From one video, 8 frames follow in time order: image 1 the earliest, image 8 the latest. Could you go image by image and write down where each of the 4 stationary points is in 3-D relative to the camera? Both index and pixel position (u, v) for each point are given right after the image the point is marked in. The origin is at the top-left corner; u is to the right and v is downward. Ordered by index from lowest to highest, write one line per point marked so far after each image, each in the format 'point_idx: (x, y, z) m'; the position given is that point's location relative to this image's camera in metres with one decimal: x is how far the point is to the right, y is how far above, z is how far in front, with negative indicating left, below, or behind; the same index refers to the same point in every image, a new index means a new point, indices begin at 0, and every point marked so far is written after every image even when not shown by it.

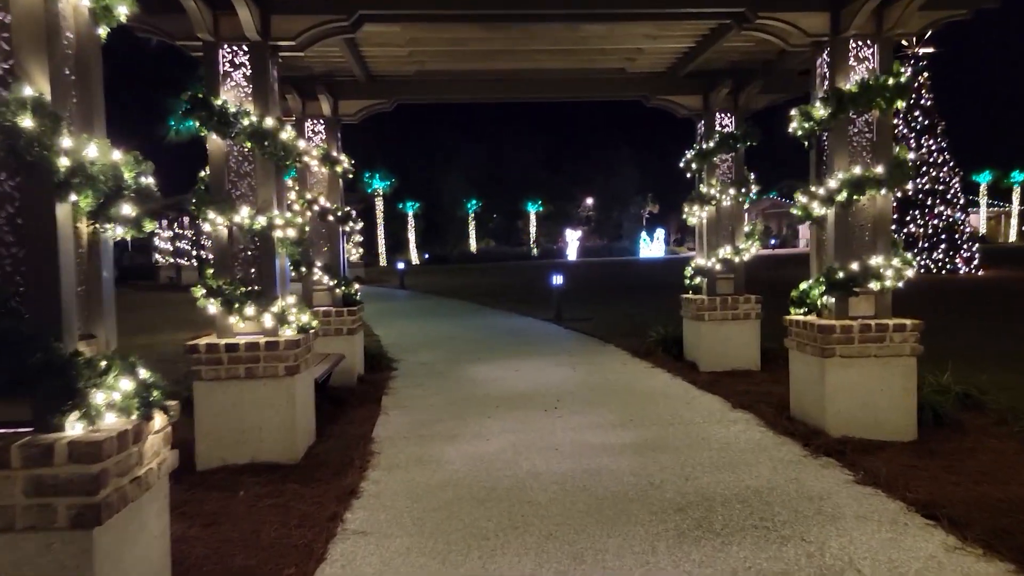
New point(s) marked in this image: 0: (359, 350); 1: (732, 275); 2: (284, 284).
0: (-1.6, -0.7, +9.2) m
1: (+2.3, +0.1, +9.2) m
2: (-1.6, 0.0, +6.2) m
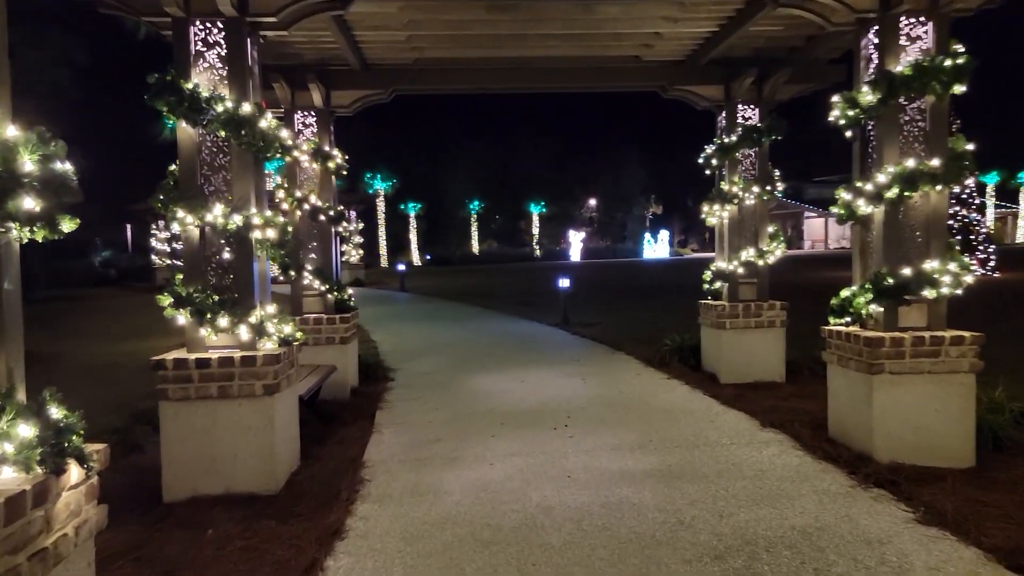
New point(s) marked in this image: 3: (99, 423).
0: (-1.5, -0.7, +8.5) m
1: (+2.3, +0.1, +8.5) m
2: (-1.5, 0.0, +5.5) m
3: (-3.2, -1.0, +6.8) m
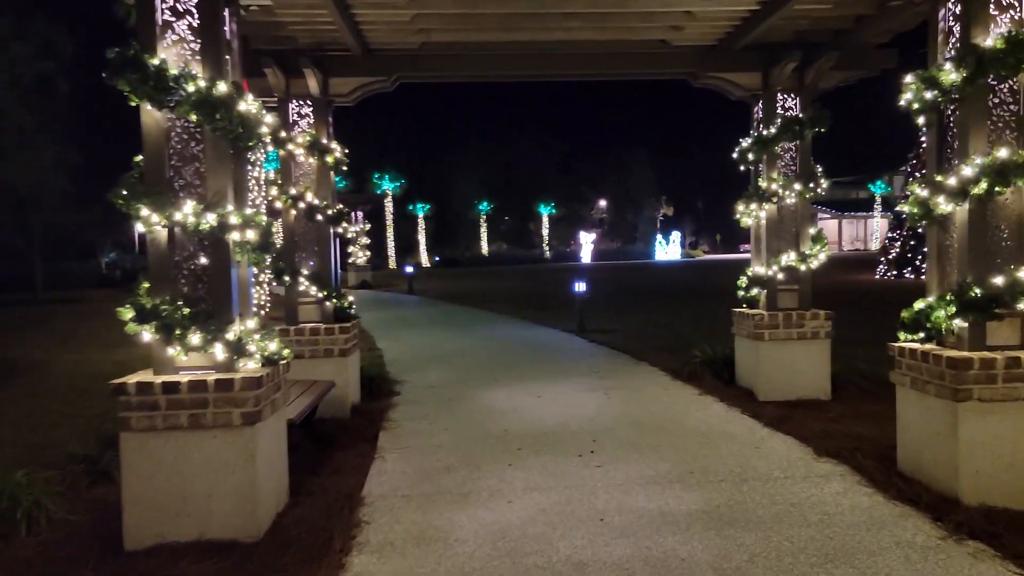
0: (-1.4, -0.8, +7.8) m
1: (+2.5, 0.0, +7.7) m
2: (-1.4, -0.1, +4.8) m
3: (-3.1, -1.1, +6.1) m
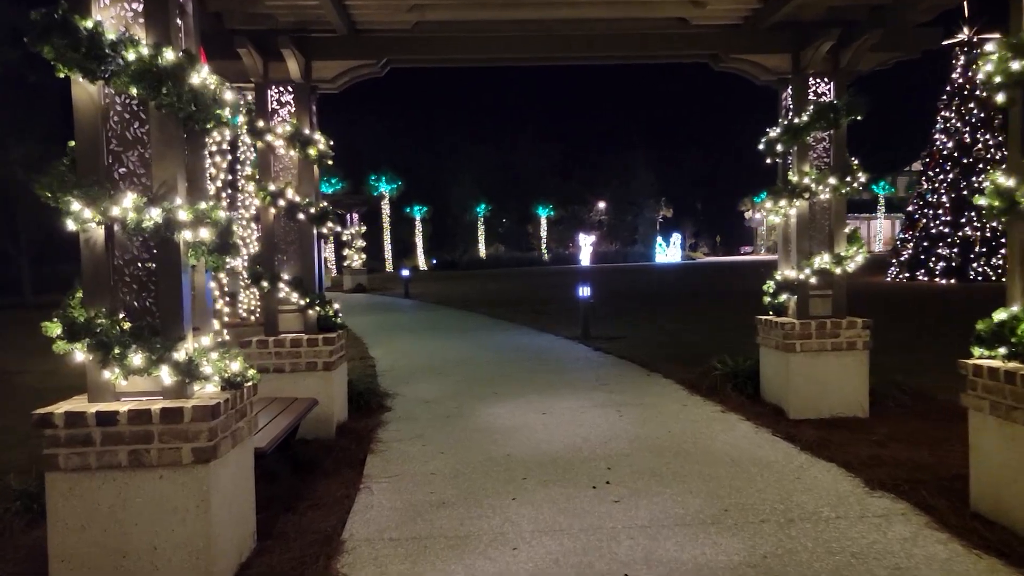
0: (-1.4, -0.8, +7.0) m
1: (+2.5, 0.0, +7.0) m
2: (-1.4, -0.1, +4.0) m
3: (-3.0, -1.2, +5.3) m
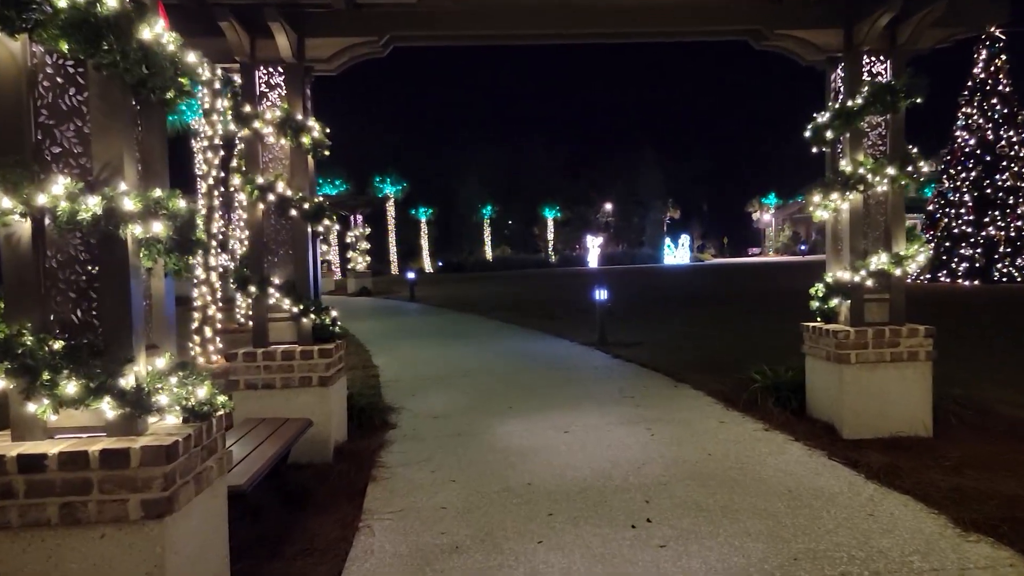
0: (-1.2, -0.8, +6.3) m
1: (+2.6, 0.0, +6.2) m
2: (-1.3, -0.1, +3.3) m
3: (-2.9, -1.2, +4.6) m
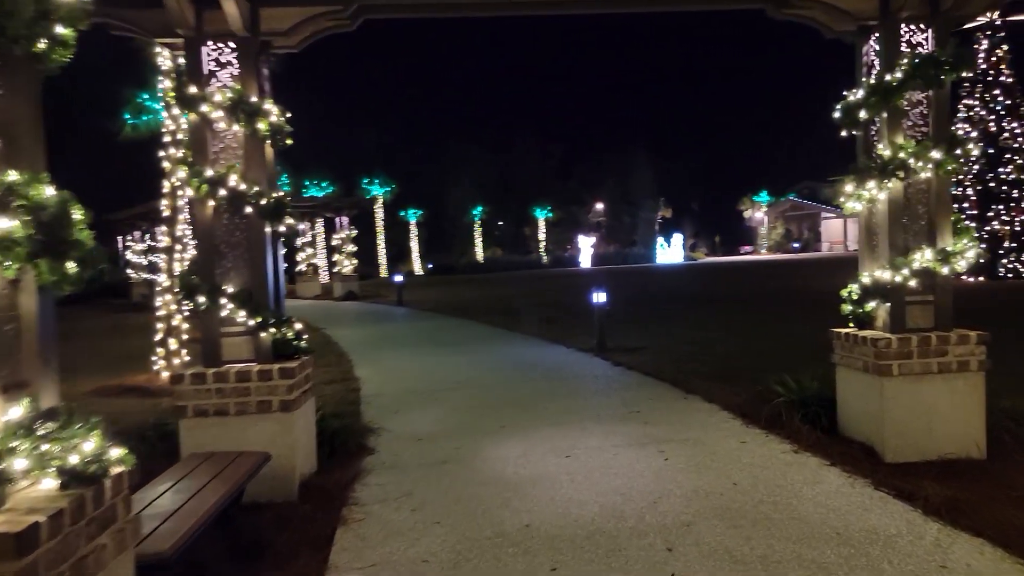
0: (-1.3, -0.9, +5.5) m
1: (+2.6, 0.0, +5.4) m
2: (-1.3, -0.2, +2.4) m
3: (-2.9, -1.3, +3.8) m
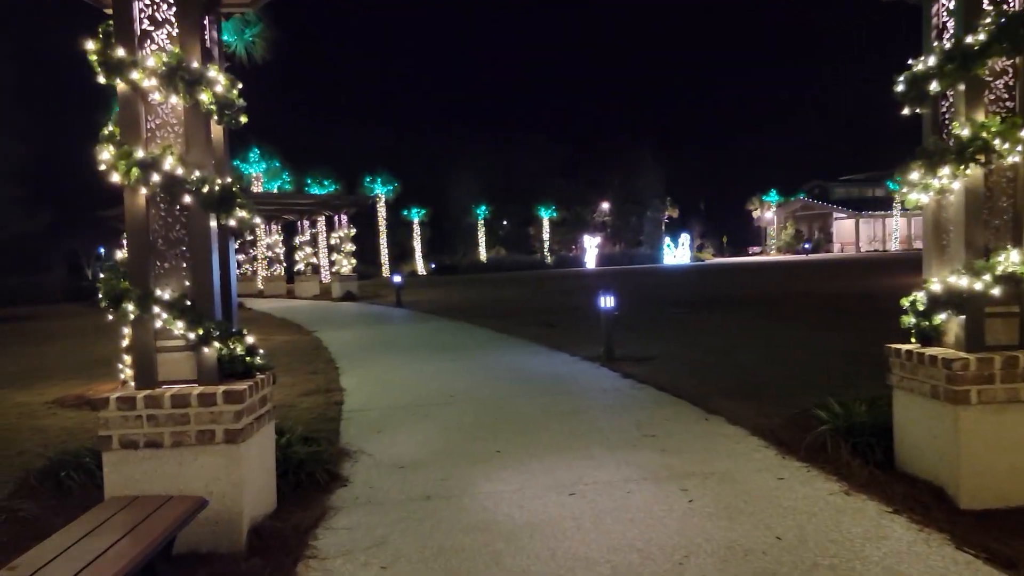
0: (-1.3, -0.9, +4.5) m
1: (+2.6, -0.1, +4.5) m
2: (-1.4, -0.2, +1.5) m
3: (-3.0, -1.3, +2.9) m
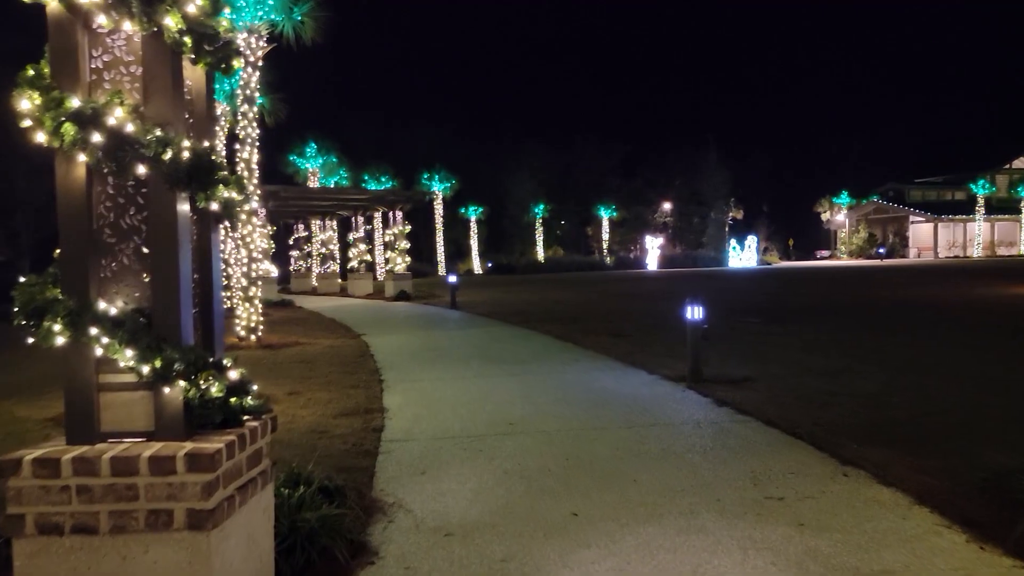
0: (-1.0, -1.0, +3.2) m
1: (+2.9, -0.2, +2.9) m
2: (-1.2, -0.3, +0.2) m
3: (-2.7, -1.3, +1.6) m
